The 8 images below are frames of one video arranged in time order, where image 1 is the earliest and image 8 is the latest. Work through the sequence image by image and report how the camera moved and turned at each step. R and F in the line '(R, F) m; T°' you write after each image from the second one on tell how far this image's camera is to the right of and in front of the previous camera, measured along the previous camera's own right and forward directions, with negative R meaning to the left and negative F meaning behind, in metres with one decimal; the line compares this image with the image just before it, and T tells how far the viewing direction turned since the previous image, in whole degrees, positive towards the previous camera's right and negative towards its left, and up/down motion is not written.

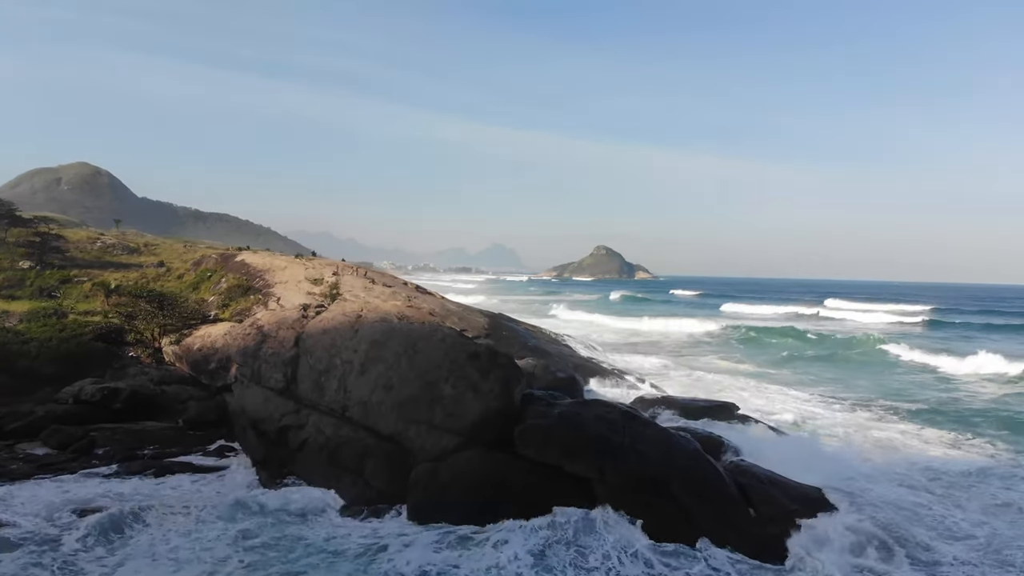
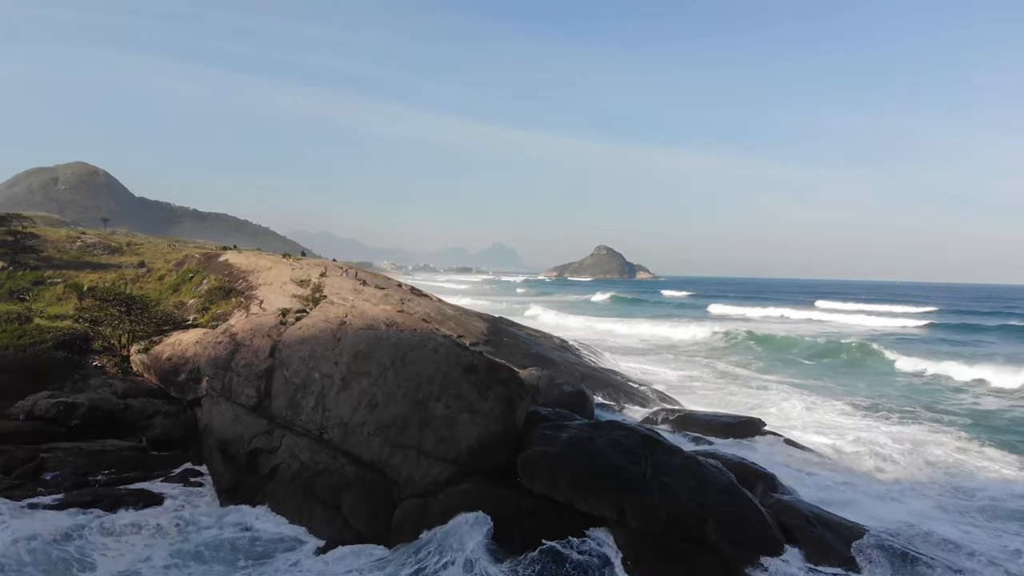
(0.0, +1.5) m; 0°
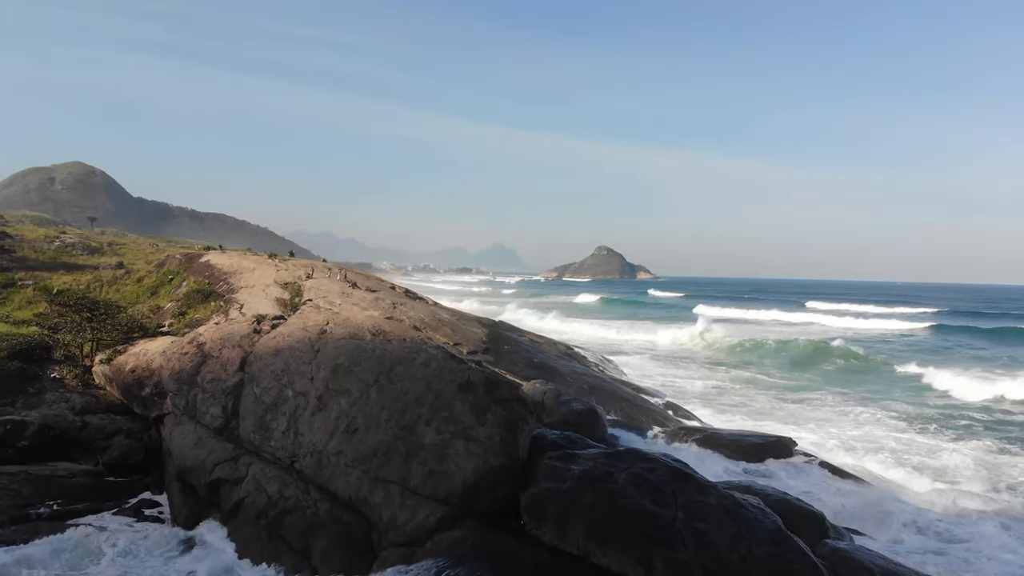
(0.0, +1.4) m; 0°
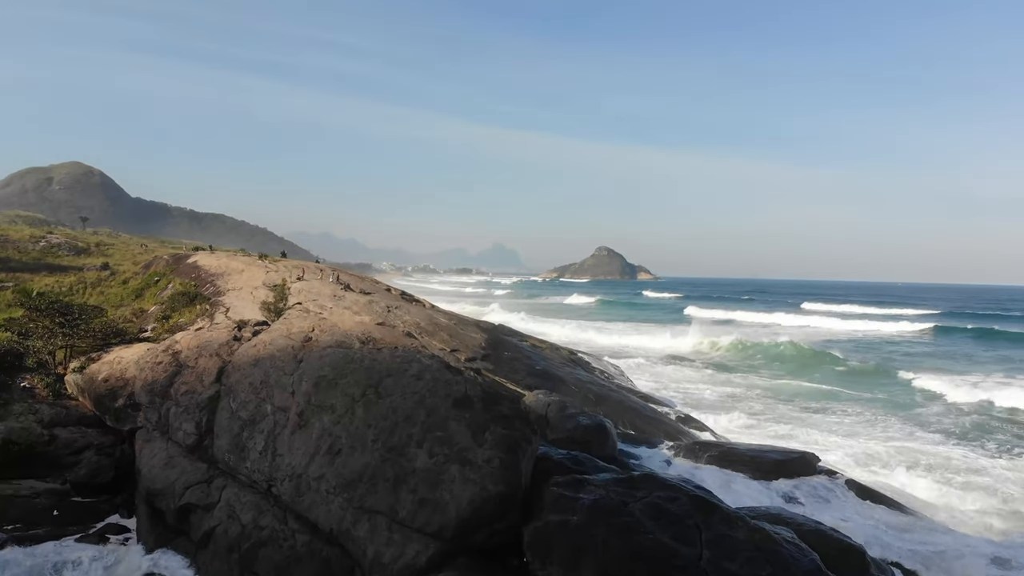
(0.0, +0.9) m; 0°
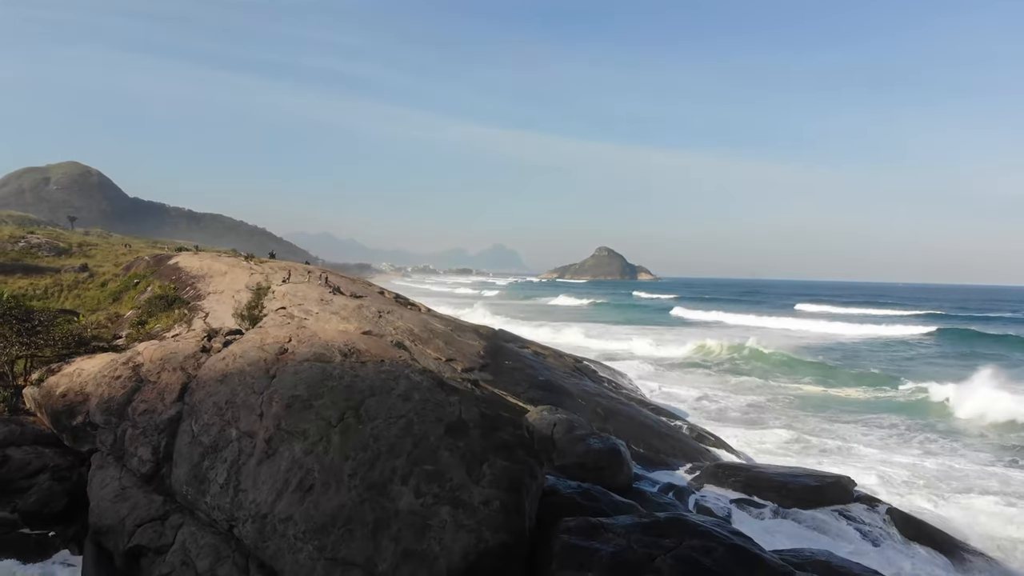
(0.0, +1.2) m; 0°
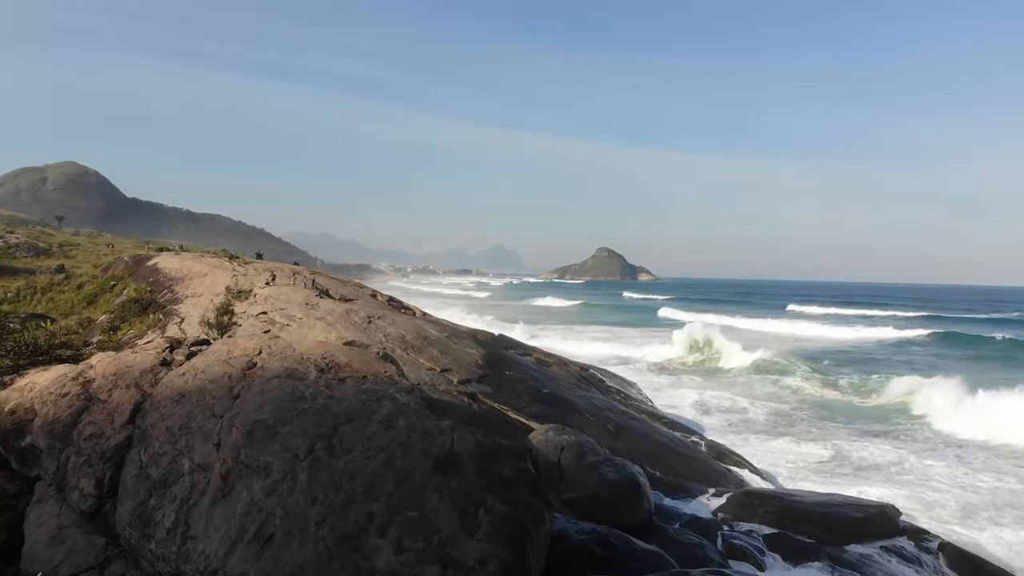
(0.0, +1.2) m; 0°
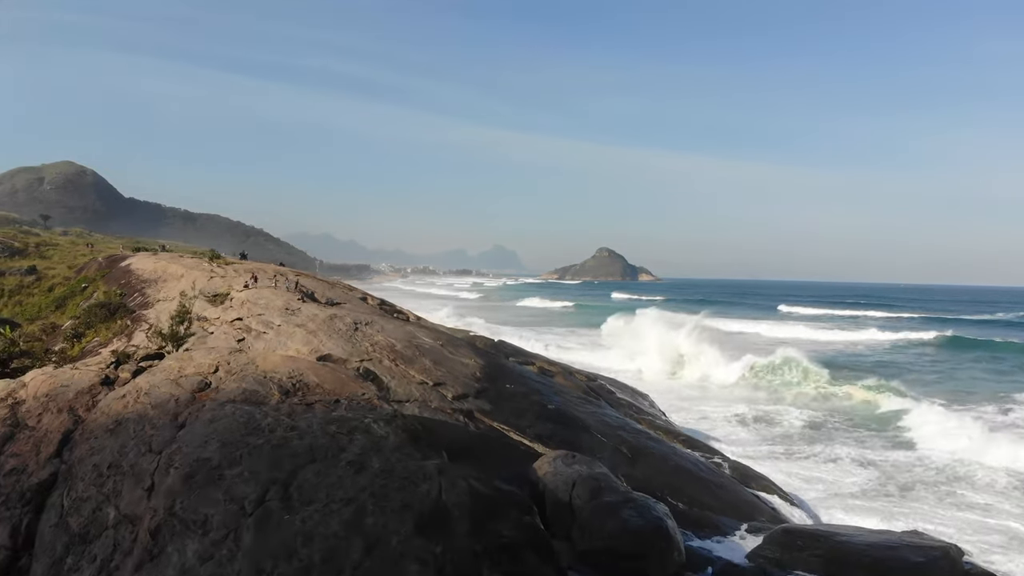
(0.0, +1.2) m; 0°
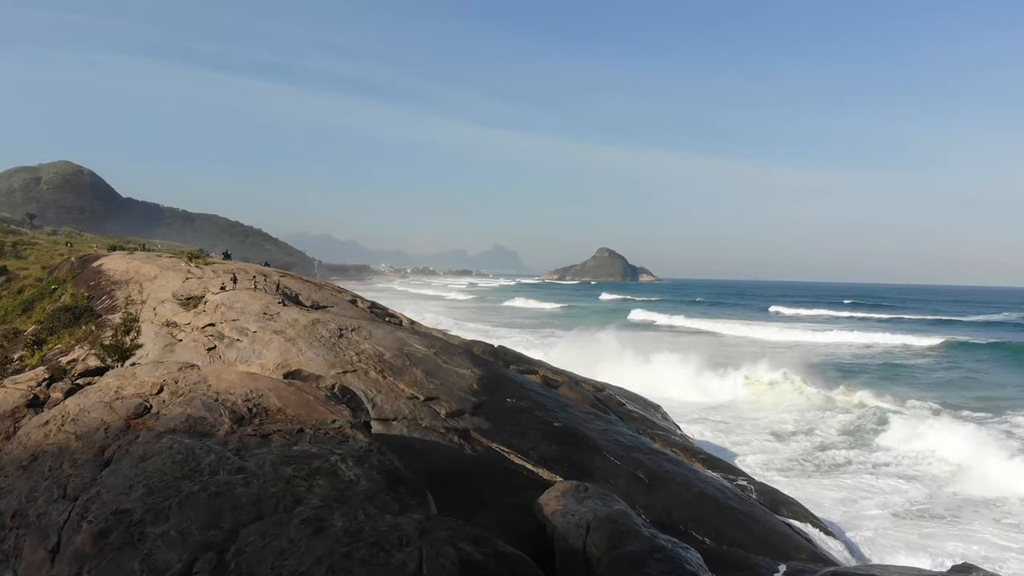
(0.0, +1.1) m; 0°
